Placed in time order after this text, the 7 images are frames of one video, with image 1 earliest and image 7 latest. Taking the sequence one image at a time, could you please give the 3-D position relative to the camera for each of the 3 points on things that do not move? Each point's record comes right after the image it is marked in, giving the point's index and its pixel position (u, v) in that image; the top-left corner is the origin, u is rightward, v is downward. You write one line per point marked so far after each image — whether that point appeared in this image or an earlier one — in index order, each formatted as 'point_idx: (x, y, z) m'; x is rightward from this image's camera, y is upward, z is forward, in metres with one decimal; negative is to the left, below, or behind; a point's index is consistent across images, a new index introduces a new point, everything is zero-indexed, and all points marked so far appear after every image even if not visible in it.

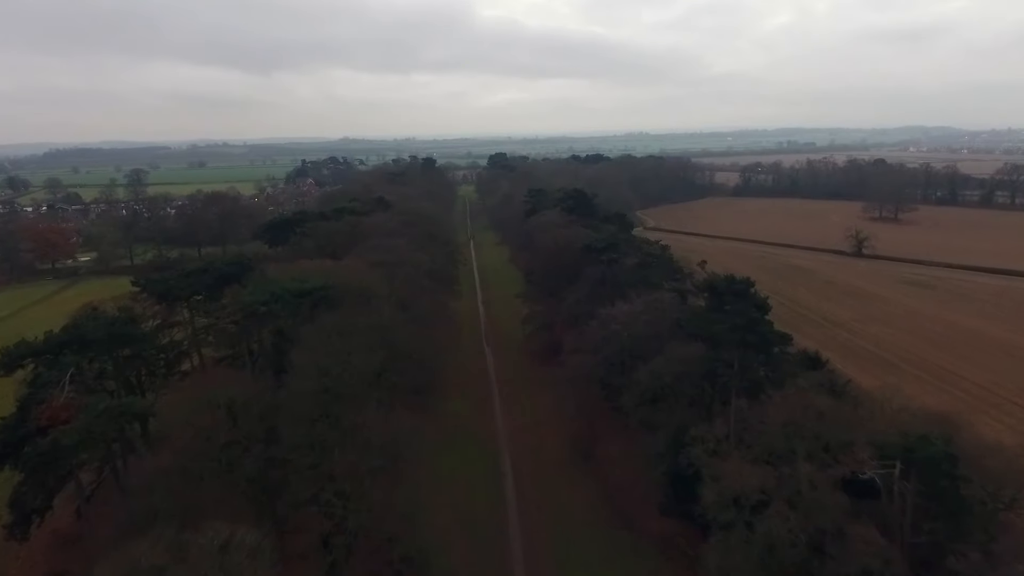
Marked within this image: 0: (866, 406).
0: (+10.3, -3.4, +15.1) m
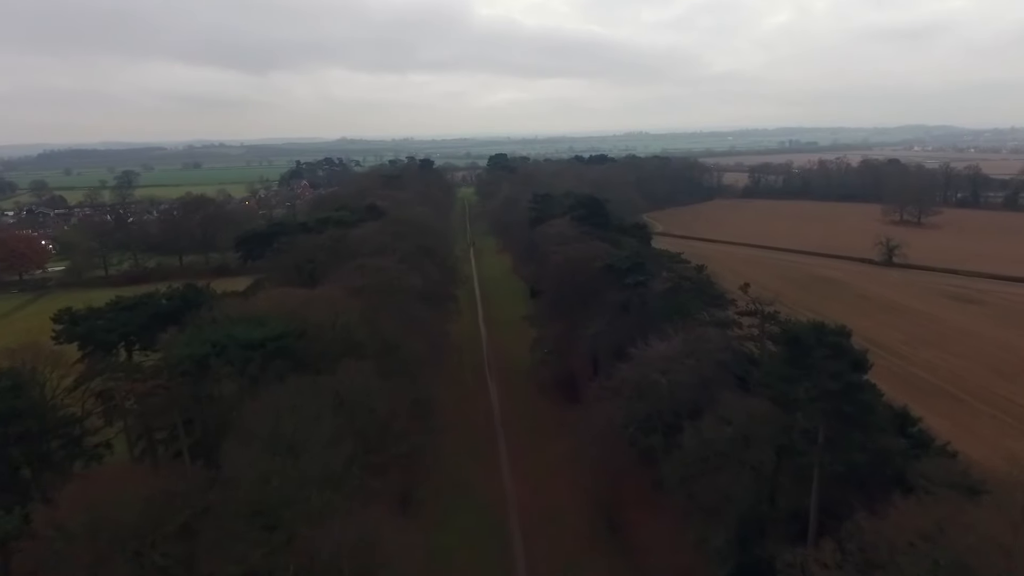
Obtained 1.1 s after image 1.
0: (+10.7, -4.6, +11.1) m
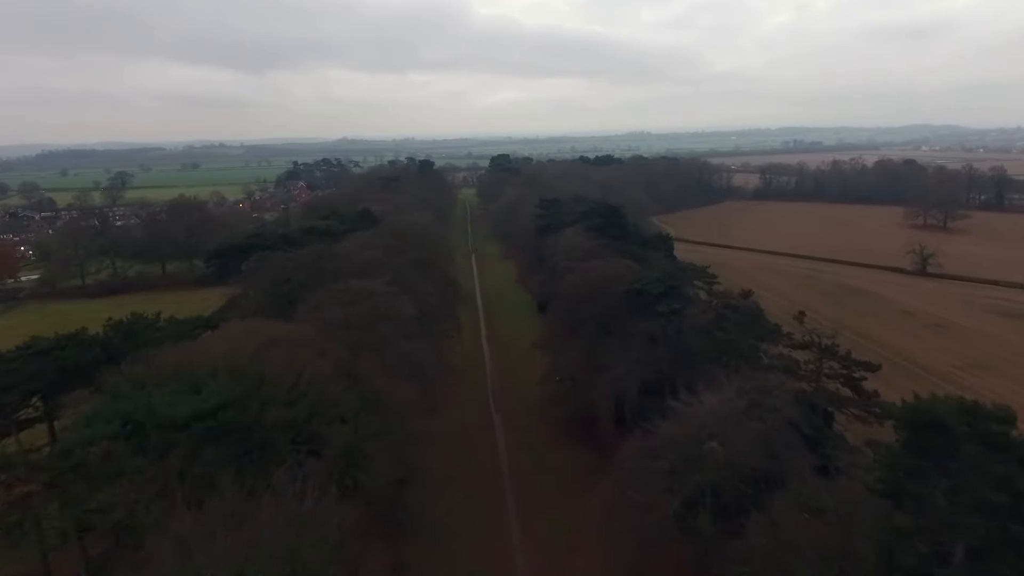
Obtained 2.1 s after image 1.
0: (+11.0, -5.7, +7.4) m
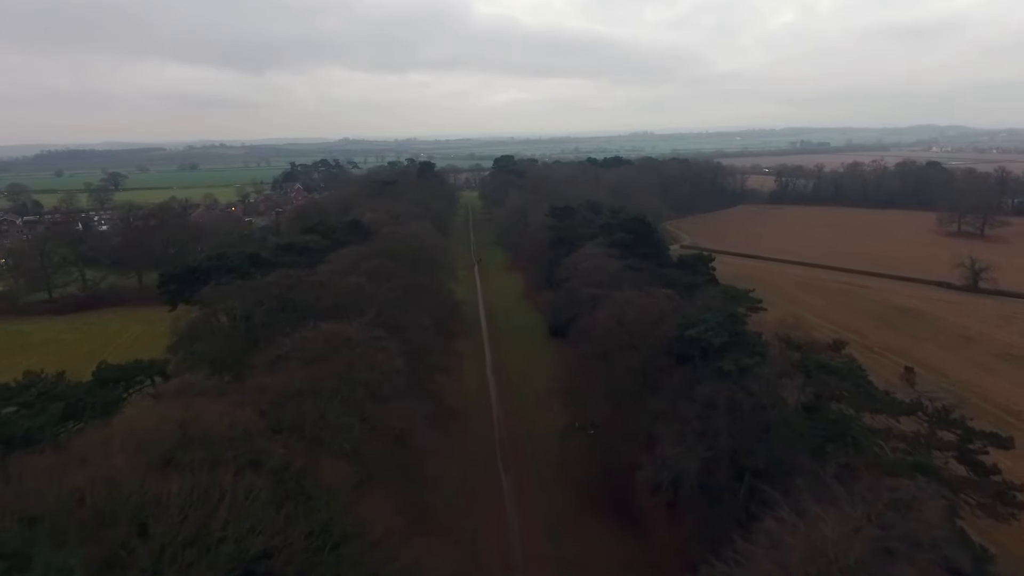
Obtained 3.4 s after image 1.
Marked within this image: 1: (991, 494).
0: (+11.5, -7.1, +2.8) m
1: (+13.1, -5.6, +14.0) m
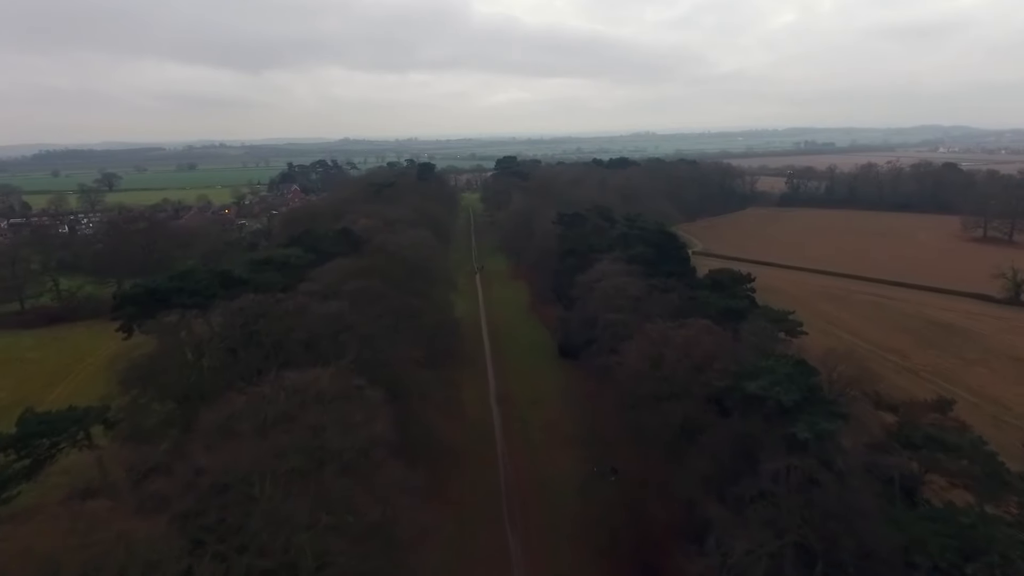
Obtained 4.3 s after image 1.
0: (+11.8, -8.1, -0.4) m
1: (+13.4, -6.6, +10.8) m
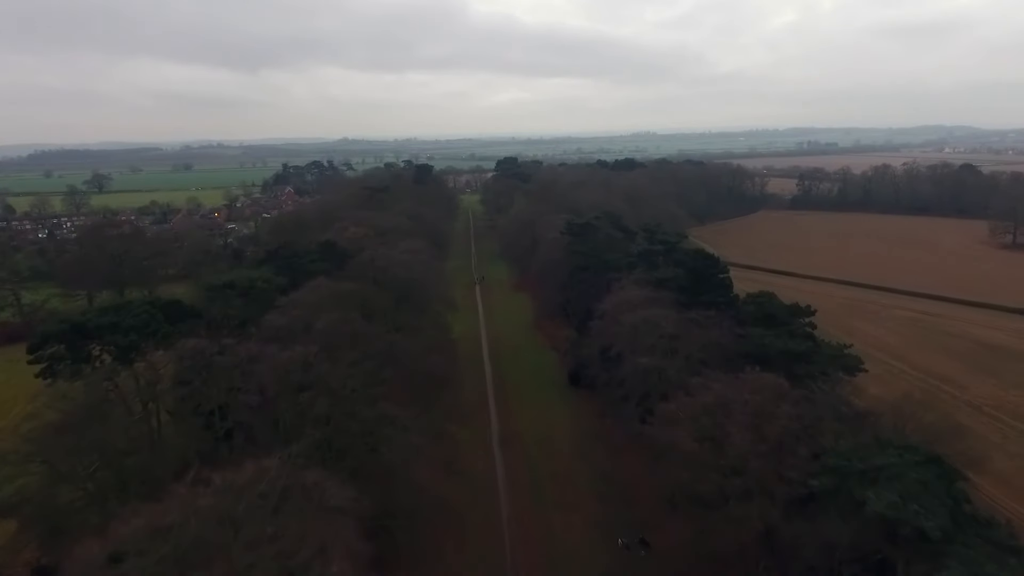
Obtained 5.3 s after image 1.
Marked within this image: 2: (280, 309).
0: (+12.1, -9.3, -4.0) m
1: (+13.6, -7.8, +7.2) m
2: (-8.5, -0.7, +19.0) m
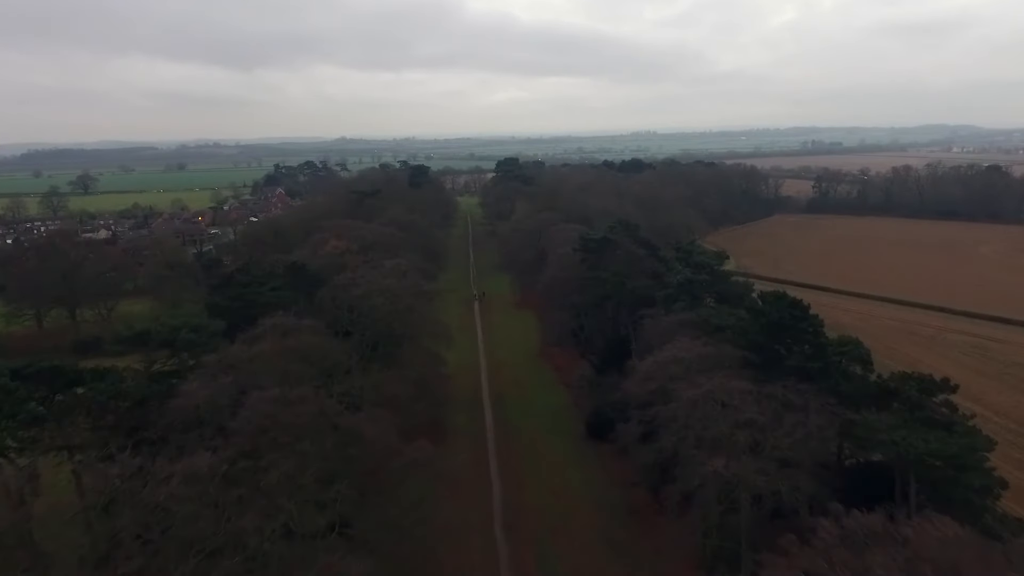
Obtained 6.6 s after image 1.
0: (+12.4, -10.8, -9.0) m
1: (+13.9, -9.3, +2.2) m
2: (-8.2, -2.1, +14.0) m
